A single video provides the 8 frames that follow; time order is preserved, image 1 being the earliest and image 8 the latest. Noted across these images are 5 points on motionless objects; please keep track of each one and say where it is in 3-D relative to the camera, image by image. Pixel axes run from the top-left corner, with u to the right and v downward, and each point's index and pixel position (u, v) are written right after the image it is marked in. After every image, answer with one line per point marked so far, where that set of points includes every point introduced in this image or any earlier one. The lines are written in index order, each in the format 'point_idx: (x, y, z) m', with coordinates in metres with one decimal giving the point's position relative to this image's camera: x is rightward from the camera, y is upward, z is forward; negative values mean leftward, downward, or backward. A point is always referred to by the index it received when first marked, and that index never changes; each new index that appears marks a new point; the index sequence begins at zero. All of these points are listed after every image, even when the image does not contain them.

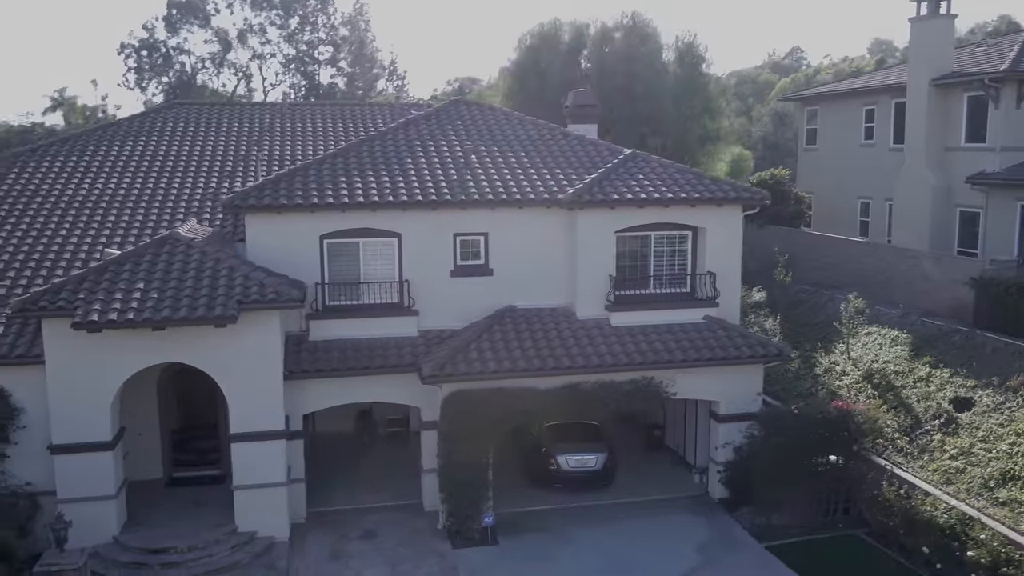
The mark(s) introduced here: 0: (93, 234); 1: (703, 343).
0: (-7.3, +0.9, +15.6) m
1: (+3.2, -0.9, +15.2) m
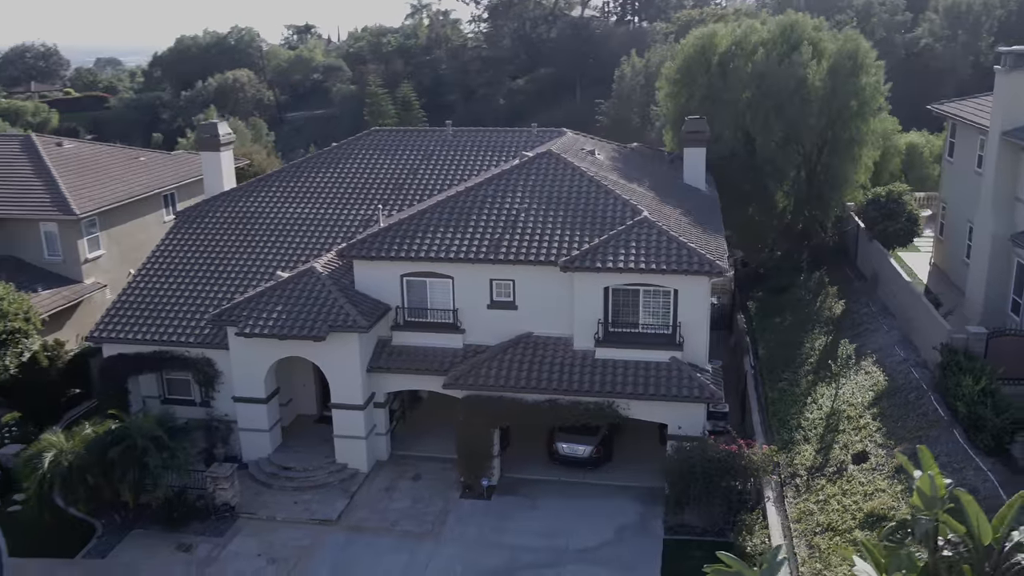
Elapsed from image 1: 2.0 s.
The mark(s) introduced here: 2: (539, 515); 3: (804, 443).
0: (-6.2, +0.9, +24.0) m
1: (+3.3, -2.0, +20.0) m
2: (+0.6, -4.8, +19.8) m
3: (+6.4, -3.4, +19.9) m
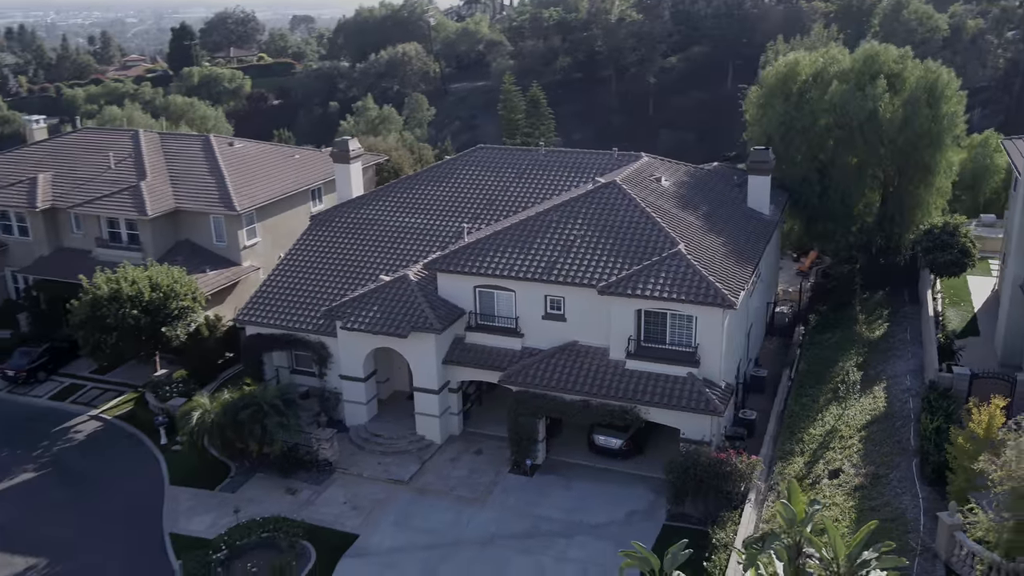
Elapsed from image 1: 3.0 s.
0: (-4.1, +0.9, +29.2) m
1: (+4.3, -2.7, +23.7) m
2: (+1.5, -5.4, +24.2) m
3: (+7.3, -4.3, +23.1) m
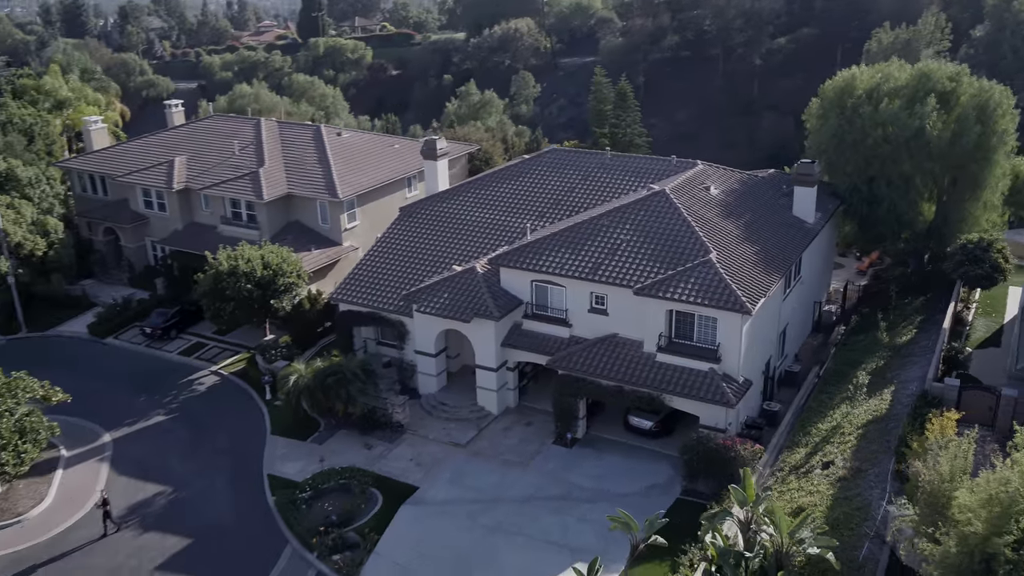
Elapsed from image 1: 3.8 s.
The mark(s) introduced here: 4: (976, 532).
0: (-2.0, +1.4, +33.4) m
1: (+5.5, -2.8, +27.0) m
2: (+2.7, -5.4, +28.0) m
3: (+8.4, -4.6, +26.1) m
4: (+8.2, -4.3, +16.0) m
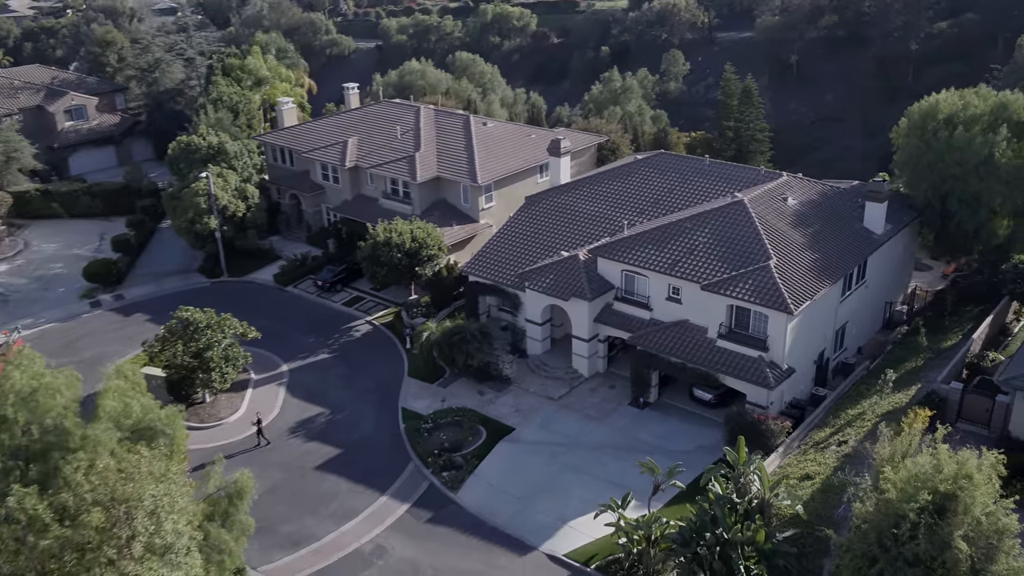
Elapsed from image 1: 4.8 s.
0: (+2.5, +2.2, +40.0) m
1: (+8.5, -2.8, +32.7) m
2: (+5.7, -5.1, +34.3) m
3: (+11.0, -4.9, +31.5) m
4: (+9.0, -5.0, +21.5) m
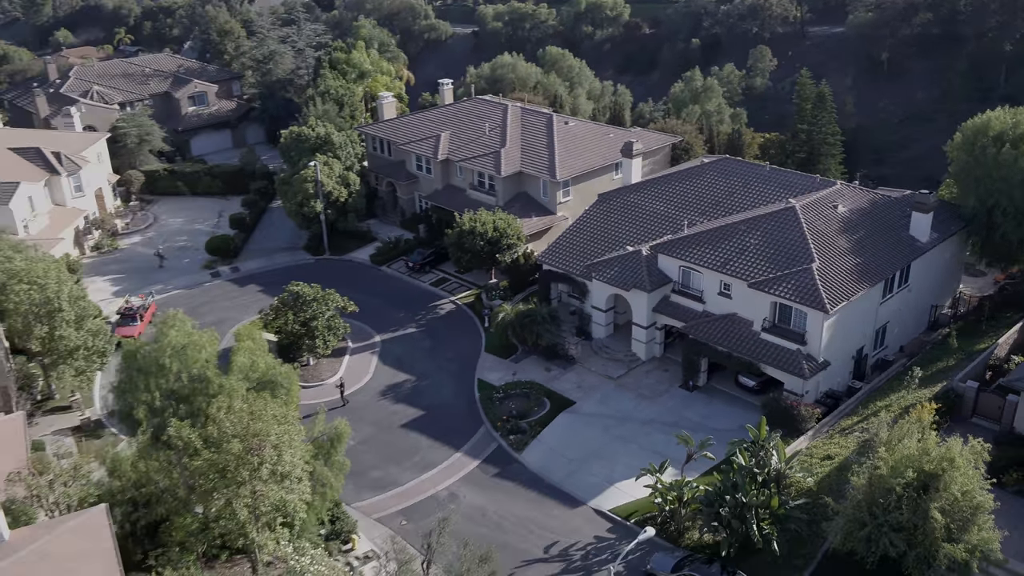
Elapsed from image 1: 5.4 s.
0: (+6.0, +2.6, +44.1) m
1: (+11.0, -2.8, +36.4) m
2: (+8.3, -4.9, +38.3) m
3: (+13.3, -5.0, +35.0) m
4: (+10.4, -5.2, +25.3) m
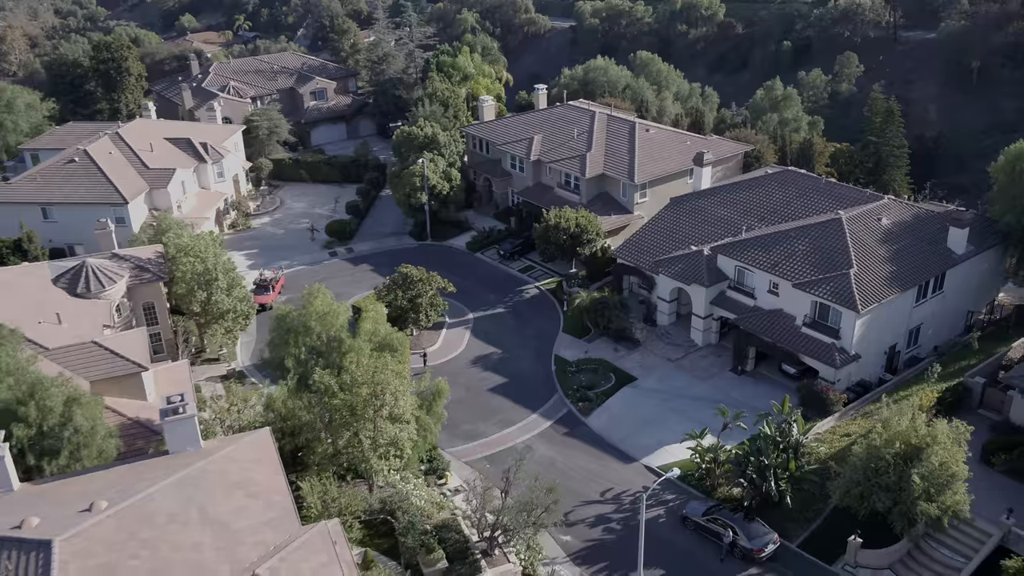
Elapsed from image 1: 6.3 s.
0: (+10.4, +2.9, +50.1) m
1: (+14.4, -2.9, +42.1) m
2: (+11.8, -4.8, +44.3) m
3: (+16.4, -5.1, +40.5) m
4: (+12.6, -5.4, +31.1) m
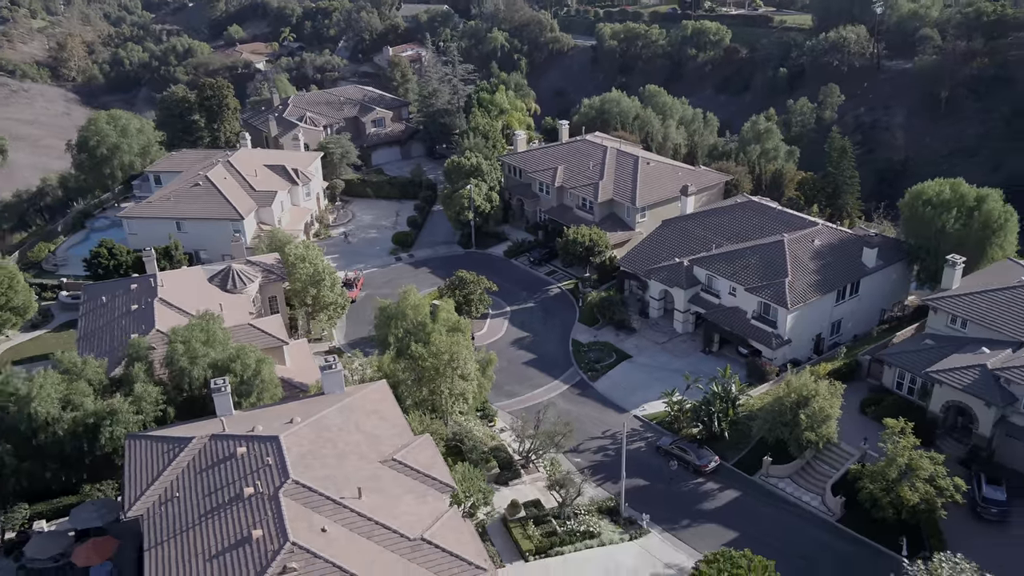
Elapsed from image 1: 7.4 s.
0: (+12.5, +2.7, +66.5) m
1: (+16.2, -3.1, +58.4) m
2: (+13.7, -5.0, +60.7) m
3: (+18.2, -5.4, +56.8) m
4: (+14.2, -5.7, +47.5) m
